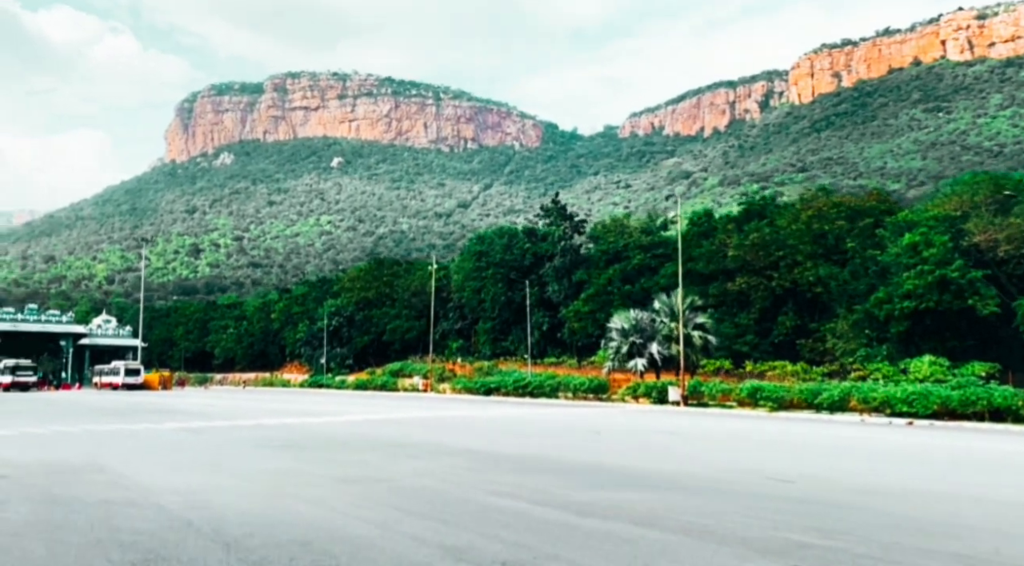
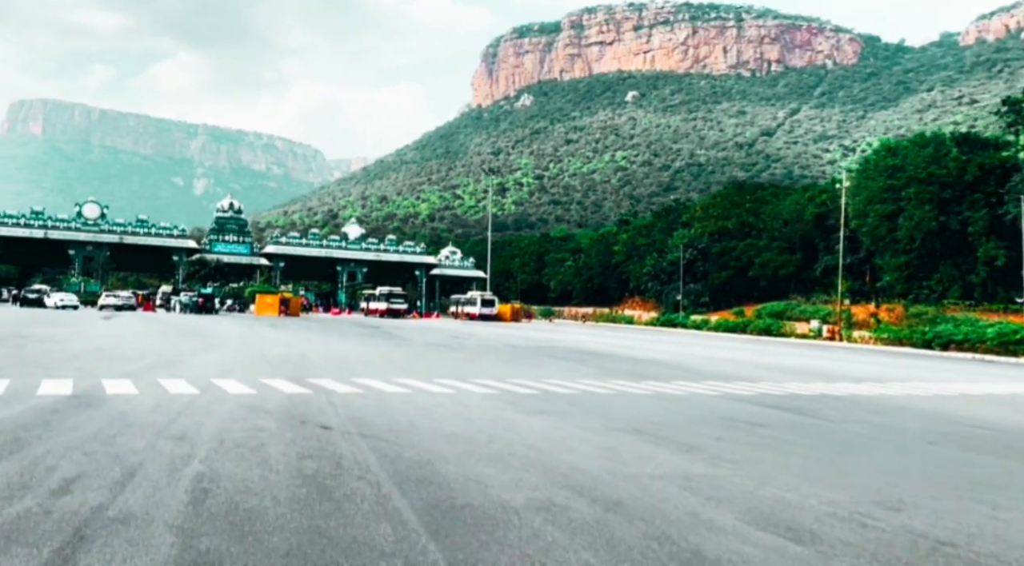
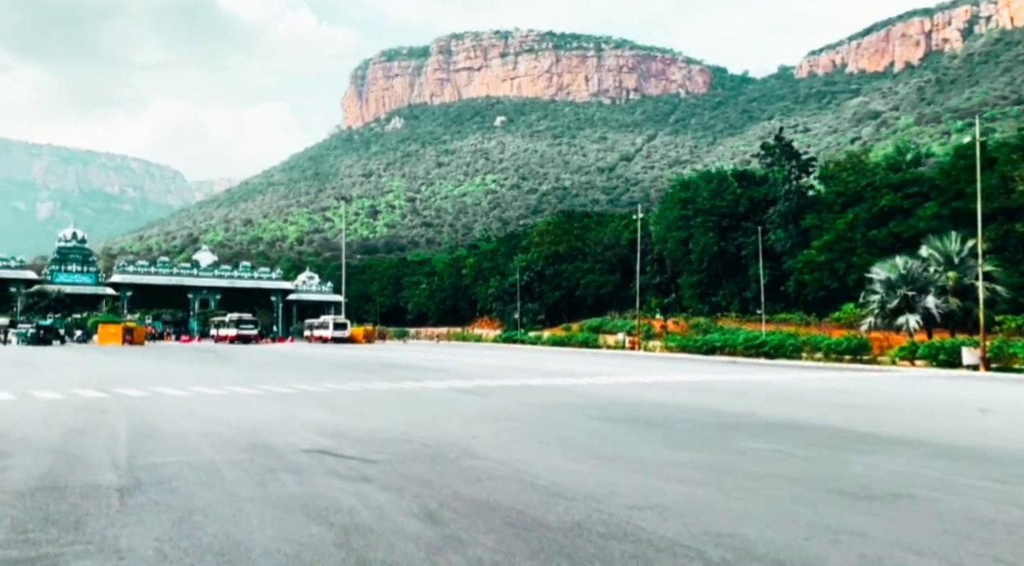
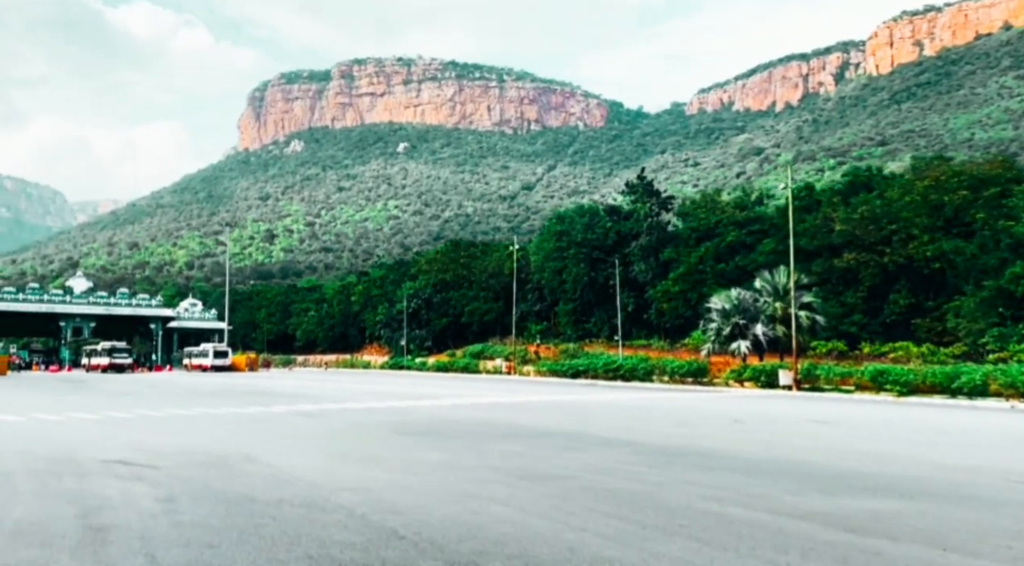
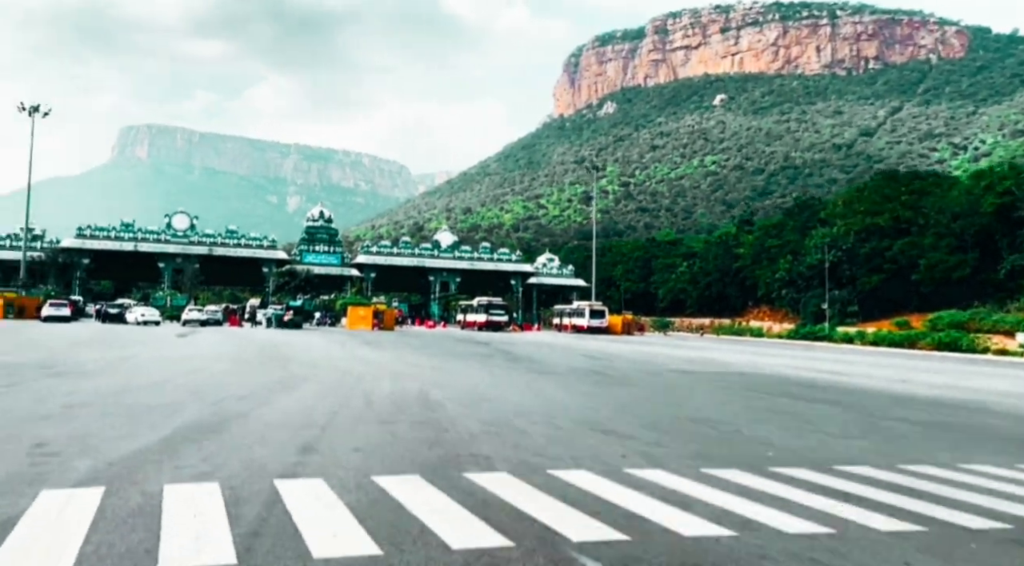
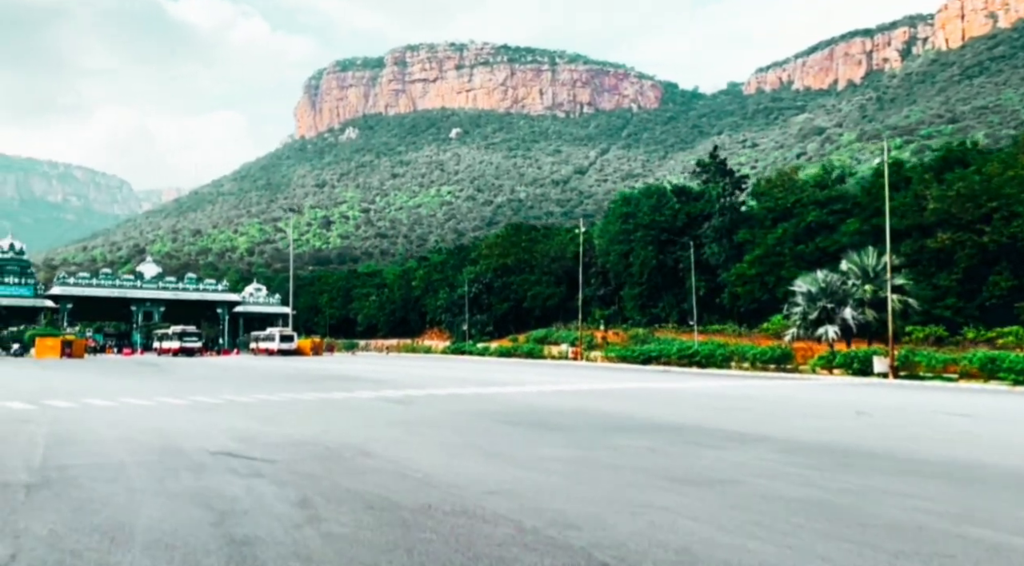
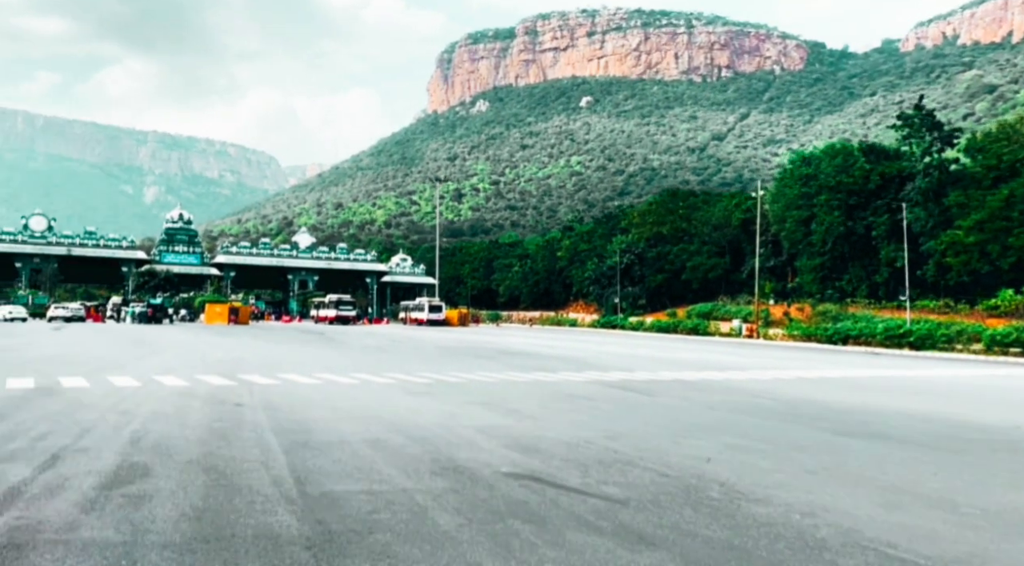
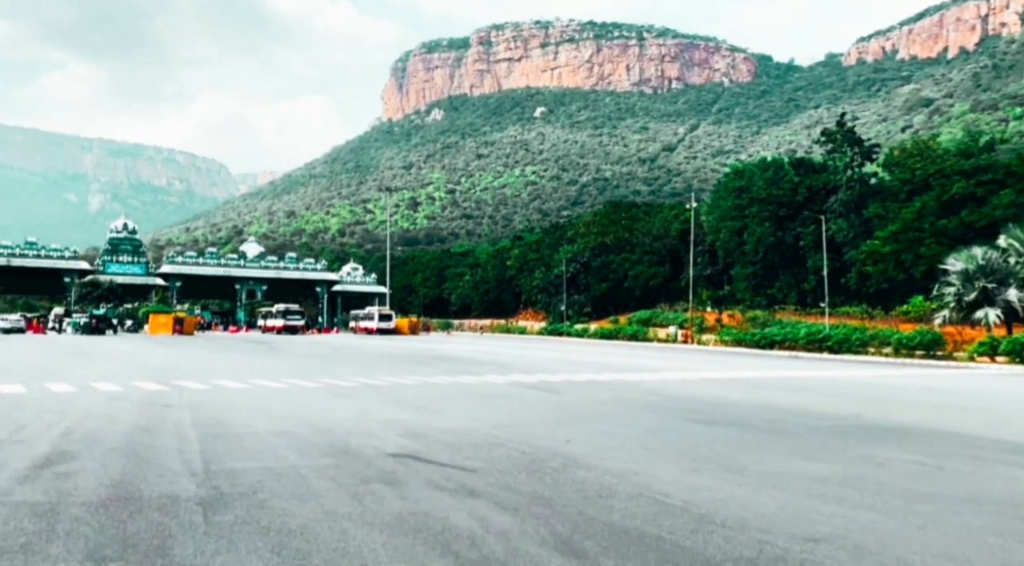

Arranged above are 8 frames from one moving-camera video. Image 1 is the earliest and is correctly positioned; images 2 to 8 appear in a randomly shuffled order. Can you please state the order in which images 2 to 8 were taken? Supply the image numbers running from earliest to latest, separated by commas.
4, 6, 3, 8, 7, 2, 5
